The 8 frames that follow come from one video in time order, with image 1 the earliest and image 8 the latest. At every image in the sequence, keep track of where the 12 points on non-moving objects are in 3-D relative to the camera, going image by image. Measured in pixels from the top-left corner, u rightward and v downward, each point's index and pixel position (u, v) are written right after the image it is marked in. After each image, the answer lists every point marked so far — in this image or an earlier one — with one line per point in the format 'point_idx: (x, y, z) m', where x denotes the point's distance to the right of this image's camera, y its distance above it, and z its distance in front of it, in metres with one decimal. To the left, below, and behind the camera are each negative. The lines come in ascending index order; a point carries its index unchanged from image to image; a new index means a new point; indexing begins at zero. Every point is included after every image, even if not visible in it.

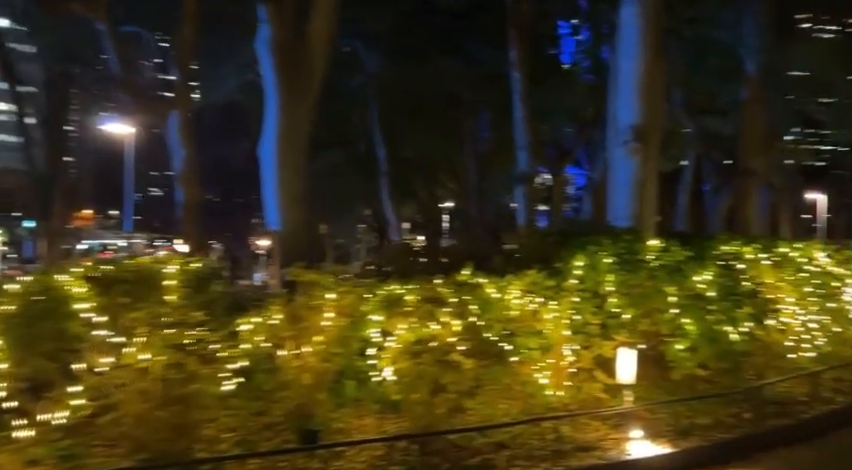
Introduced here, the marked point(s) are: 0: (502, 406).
0: (+0.7, -1.5, +5.7) m
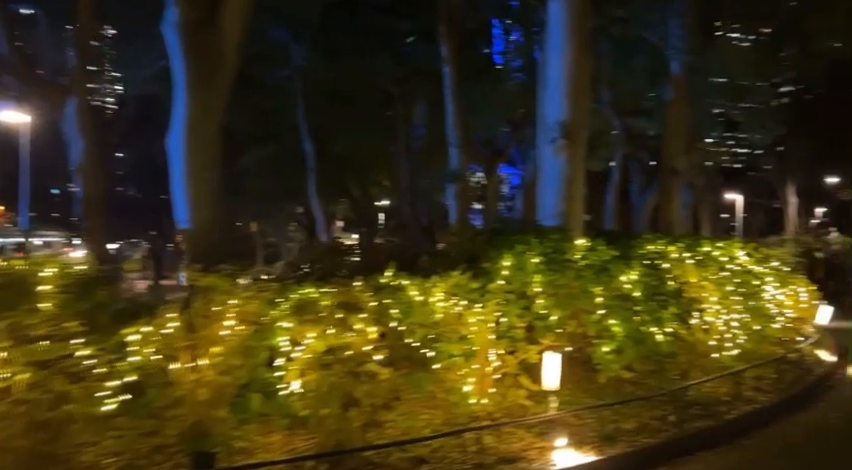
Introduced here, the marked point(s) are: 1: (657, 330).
0: (0.0, -1.5, +5.4) m
1: (+2.5, -1.0, +7.2) m
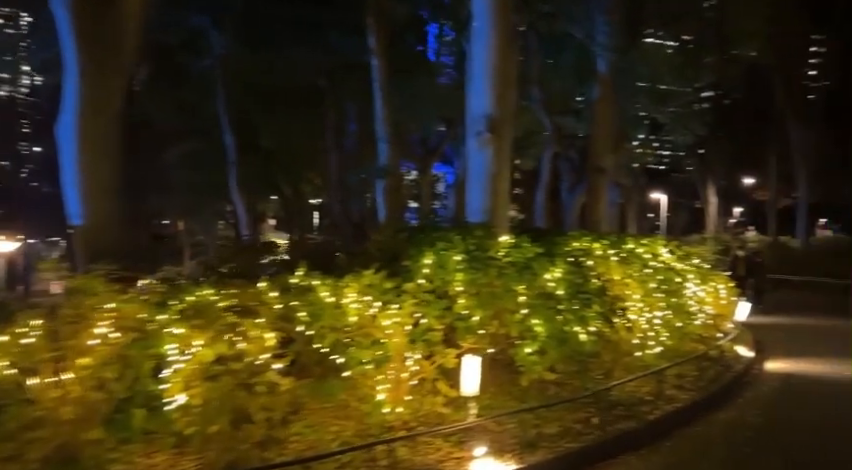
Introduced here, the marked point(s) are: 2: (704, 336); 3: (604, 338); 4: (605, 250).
0: (-0.7, -1.4, +5.0) m
1: (+1.6, -1.0, +7.0) m
2: (+4.4, -1.6, +10.5) m
3: (+2.0, -1.2, +7.5) m
4: (+2.3, -0.2, +8.7) m
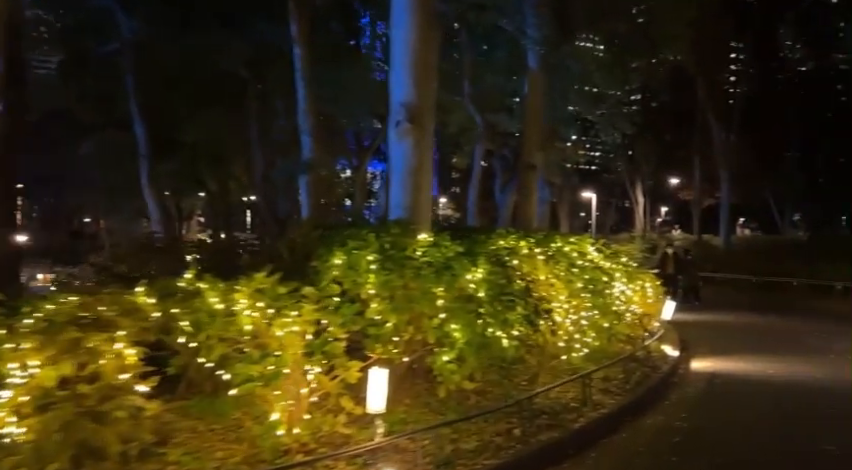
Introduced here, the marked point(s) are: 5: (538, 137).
0: (-1.4, -1.4, +4.3) m
1: (+0.8, -1.0, +6.6) m
2: (+3.2, -1.6, +10.3) m
3: (+1.1, -1.1, +7.1) m
4: (+1.3, -0.2, +8.3) m
5: (+2.7, +2.3, +16.0) m
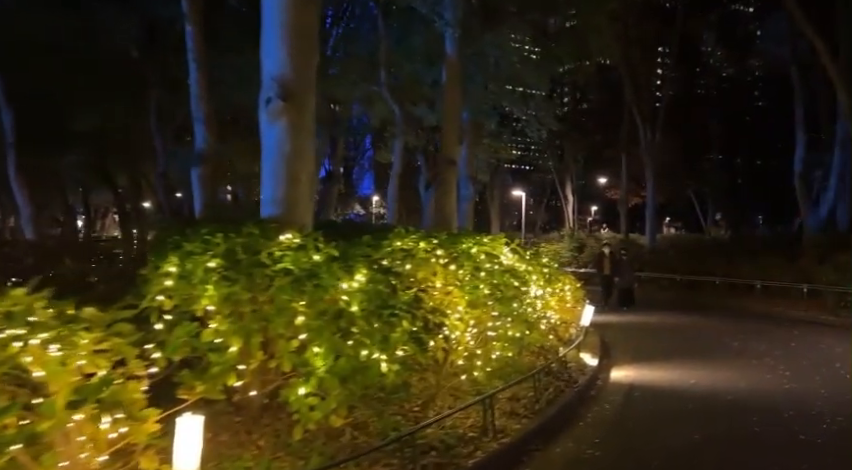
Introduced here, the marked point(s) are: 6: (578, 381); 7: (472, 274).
0: (-2.2, -1.4, +3.0) m
1: (-0.3, -1.0, +5.4) m
2: (+1.7, -1.6, +9.4) m
3: (-0.1, -1.1, +6.0) m
4: (0.0, -0.2, +7.2) m
5: (+0.7, +2.4, +15.0) m
6: (+2.1, -2.0, +9.1) m
7: (+0.5, -0.4, +7.7) m
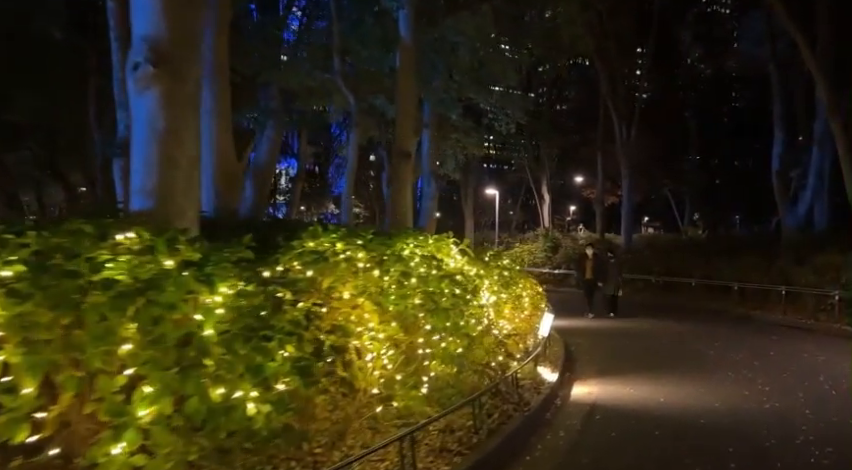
0: (-2.9, -1.4, +1.7) m
1: (-1.1, -1.0, +4.2) m
2: (+0.9, -1.6, +8.2) m
3: (-0.8, -1.1, +4.8) m
4: (-0.7, -0.2, +6.0) m
5: (-0.3, +2.4, +13.8) m
6: (+1.2, -2.0, +8.0) m
7: (-0.2, -0.4, +6.5) m
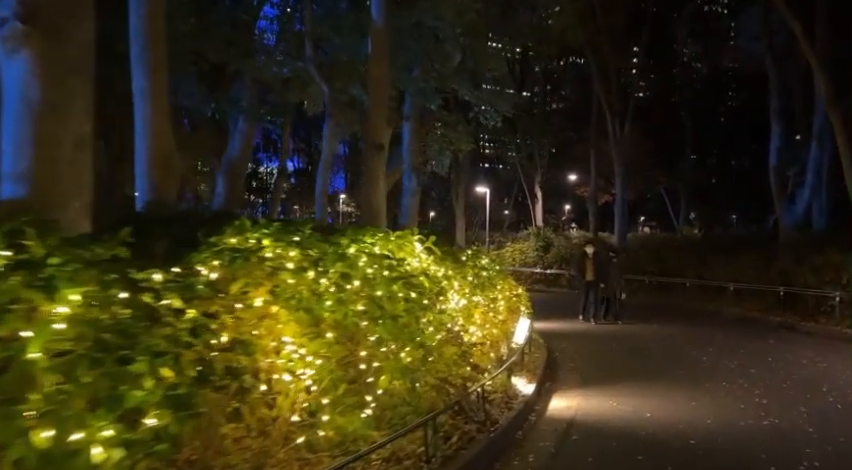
0: (-3.3, -1.4, +0.8) m
1: (-1.5, -0.9, +3.3) m
2: (+0.4, -1.5, +7.3) m
3: (-1.3, -1.1, +3.8) m
4: (-1.2, -0.1, +5.1) m
5: (-0.8, +2.4, +12.9) m
6: (+0.8, -2.0, +7.0) m
7: (-0.7, -0.4, +5.6) m
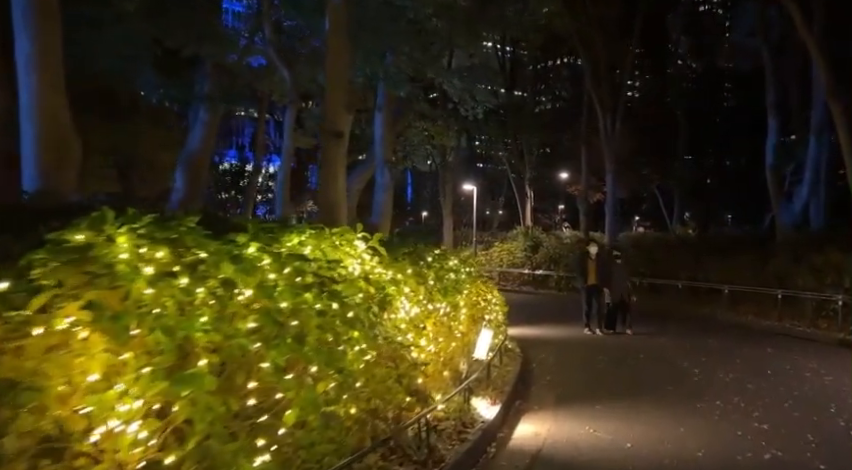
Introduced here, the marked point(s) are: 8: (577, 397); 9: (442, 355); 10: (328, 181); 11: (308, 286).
0: (-3.9, -1.4, -0.5) m
1: (-2.1, -0.9, +2.0) m
2: (-0.2, -1.5, +6.0) m
3: (-1.8, -1.1, +2.6) m
4: (-1.8, -0.1, +3.8) m
5: (-1.4, +2.4, +11.6) m
6: (+0.2, -1.9, +5.8) m
7: (-1.3, -0.4, +4.3) m
8: (+2.1, -2.2, +9.1) m
9: (+0.1, -1.3, +7.4) m
10: (-1.7, +1.0, +11.9) m
11: (-0.9, -0.4, +5.2) m
